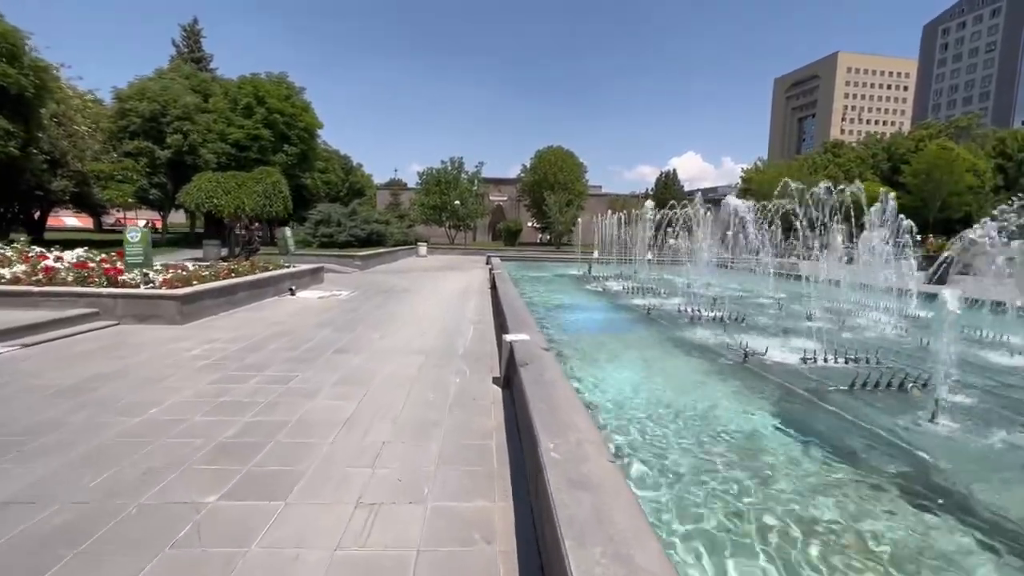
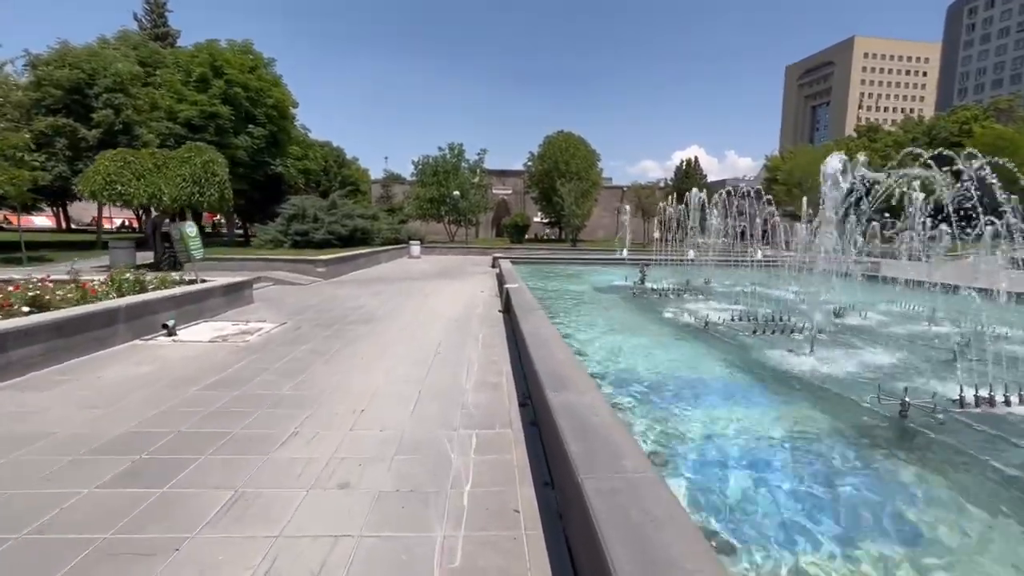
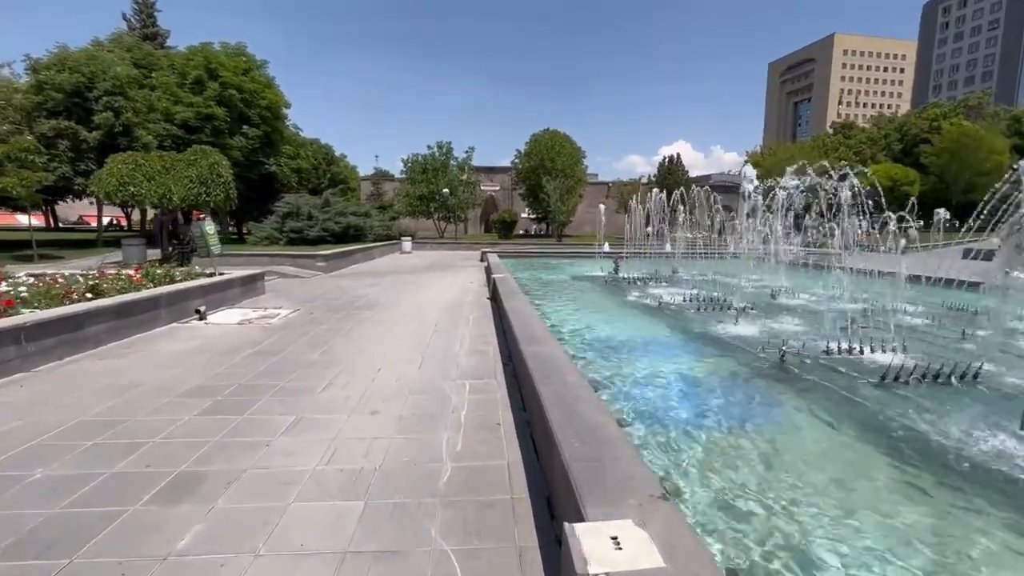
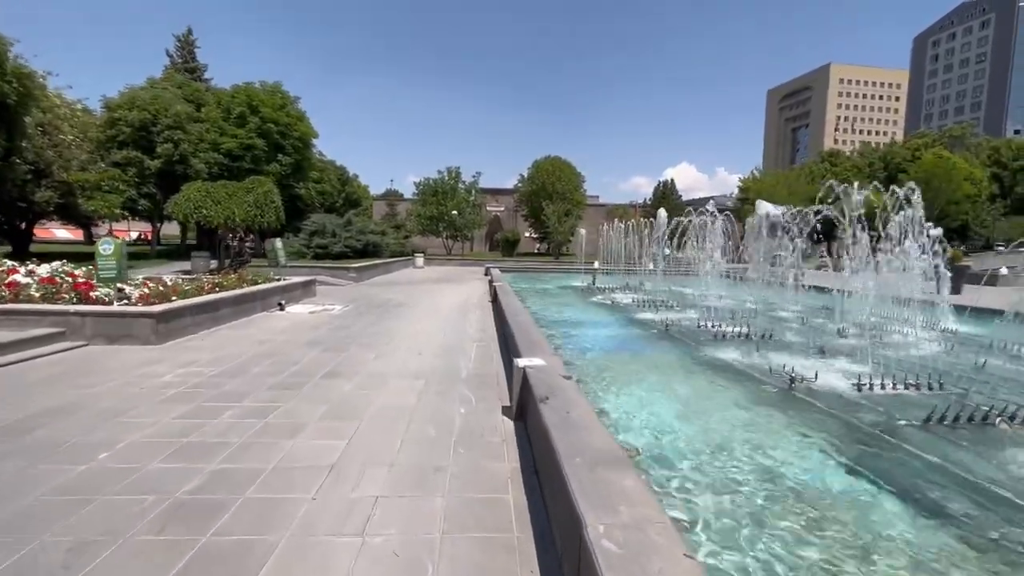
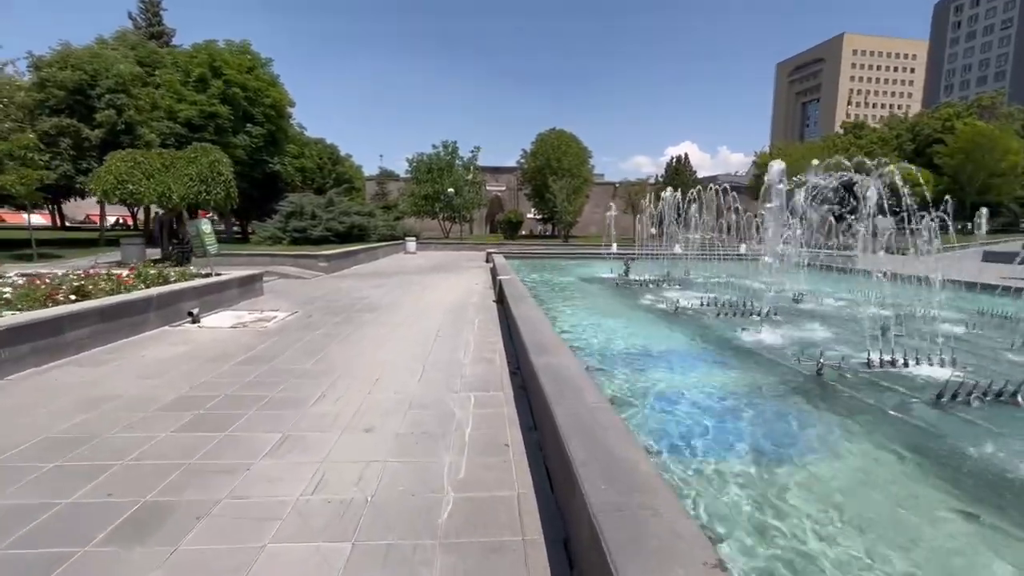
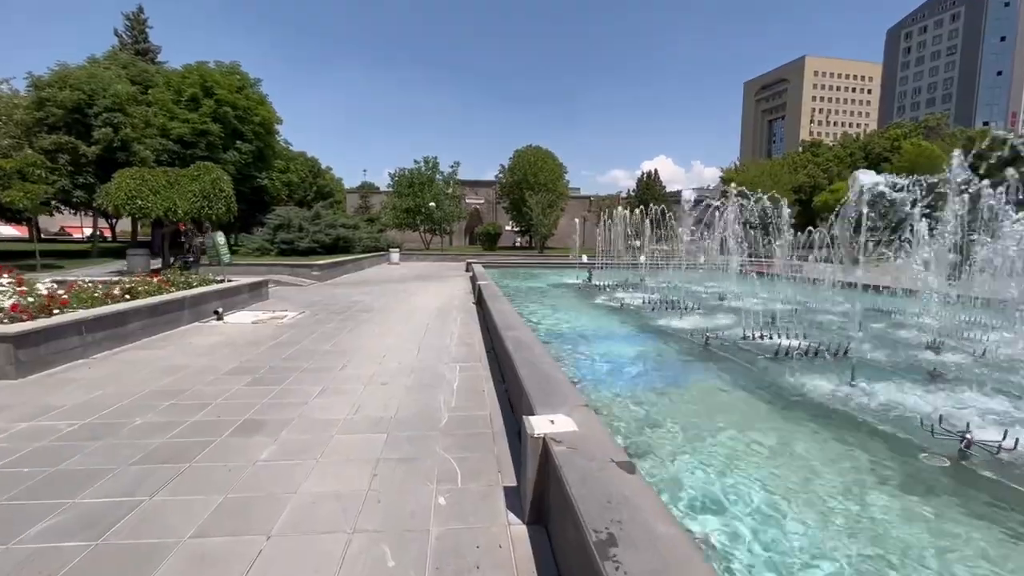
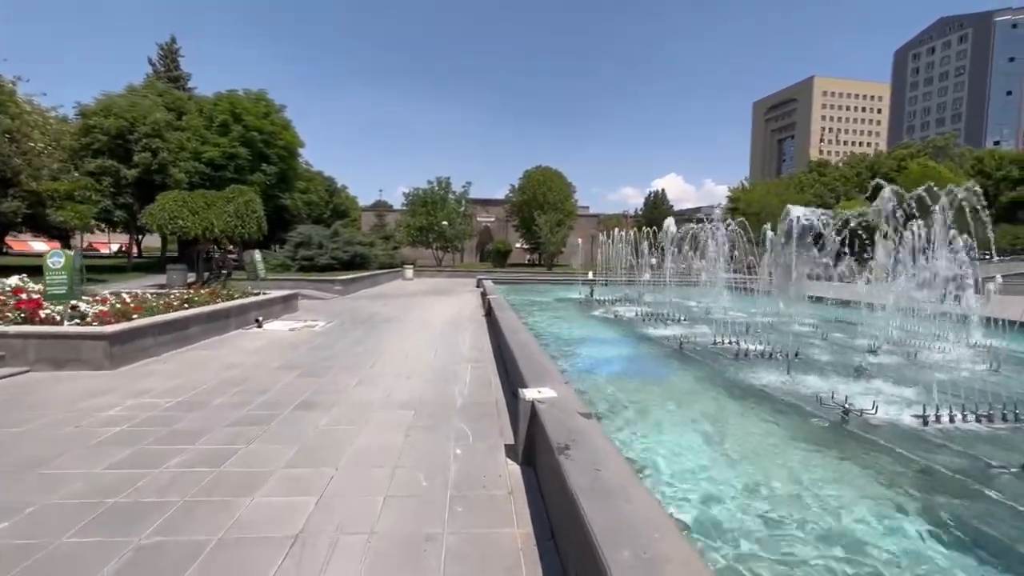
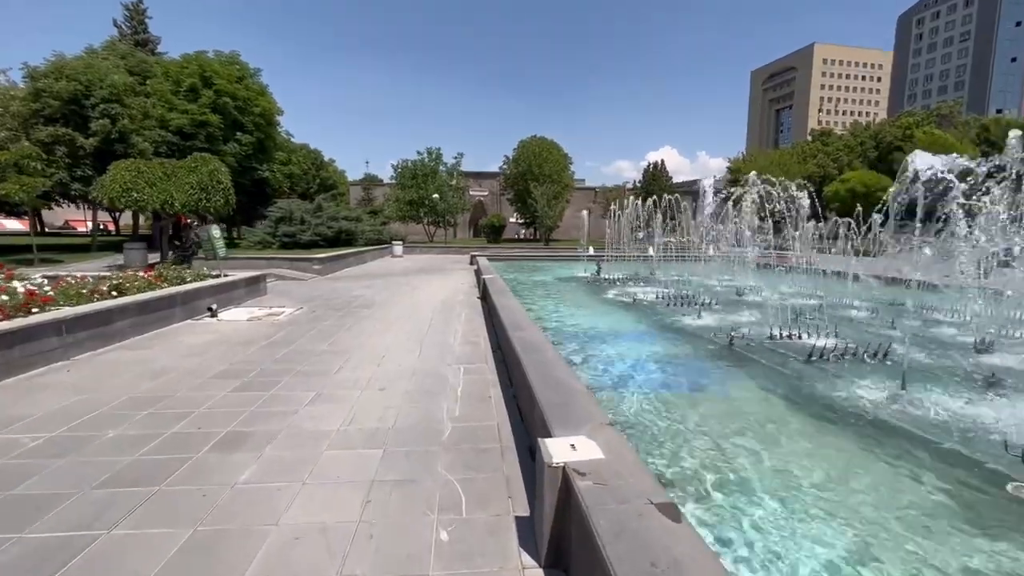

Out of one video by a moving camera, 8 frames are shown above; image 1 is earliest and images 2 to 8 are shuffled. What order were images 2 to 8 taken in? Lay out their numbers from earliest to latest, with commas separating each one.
4, 7, 6, 8, 3, 5, 2
